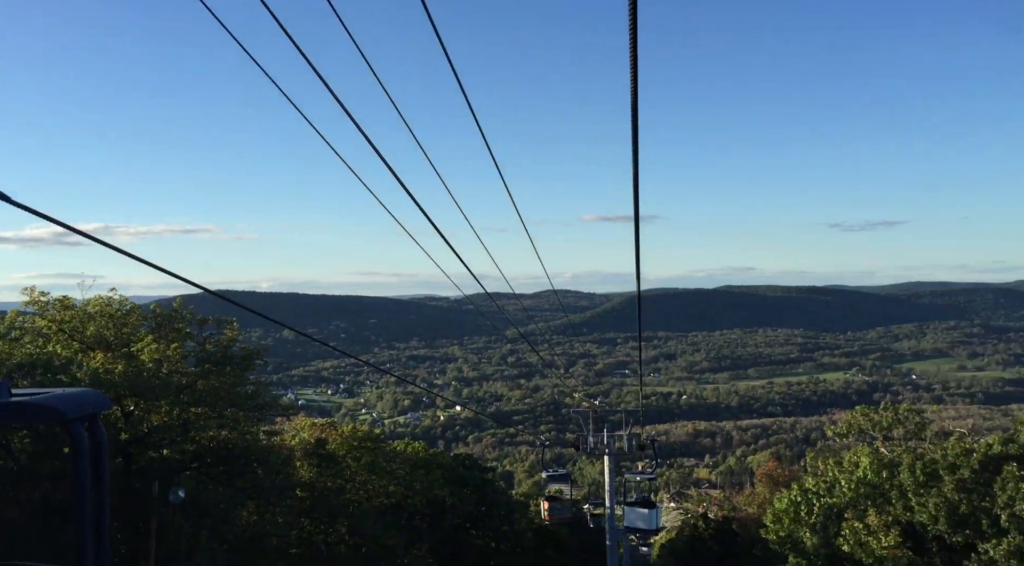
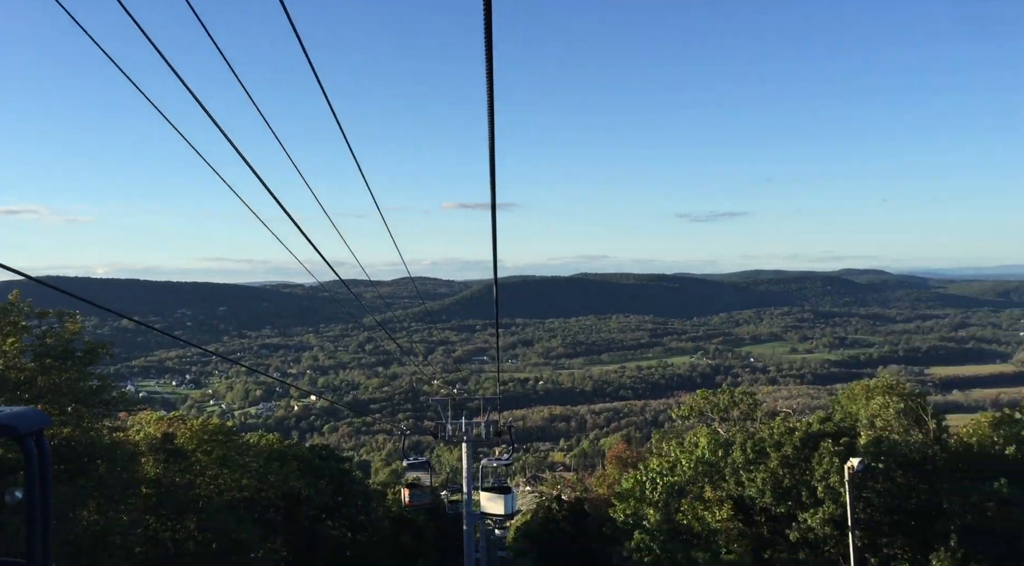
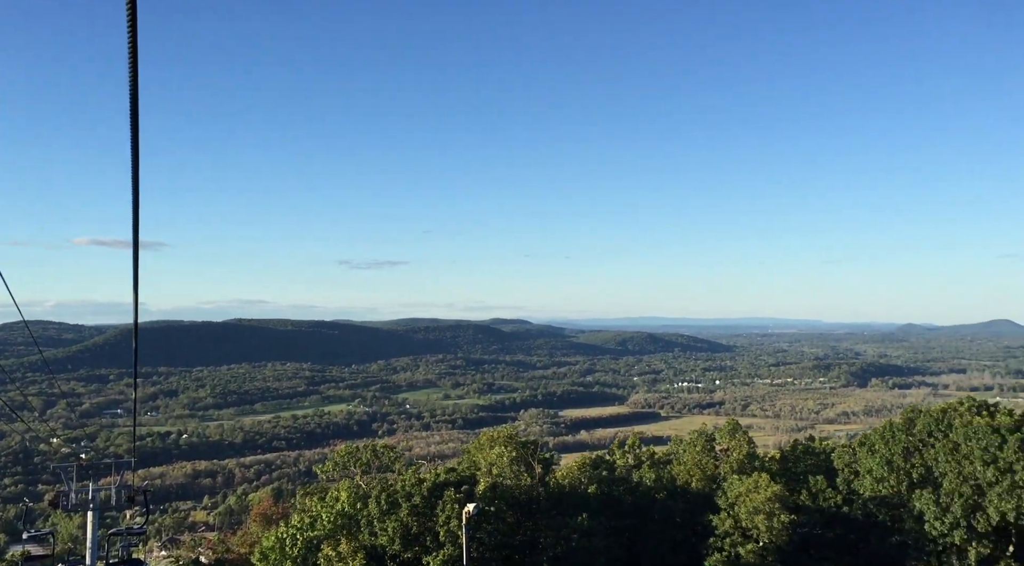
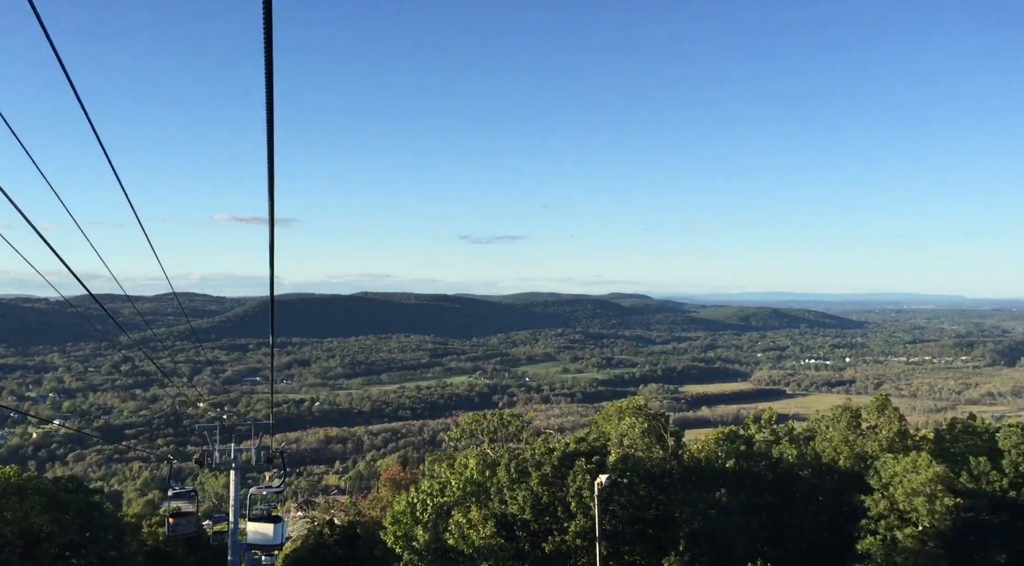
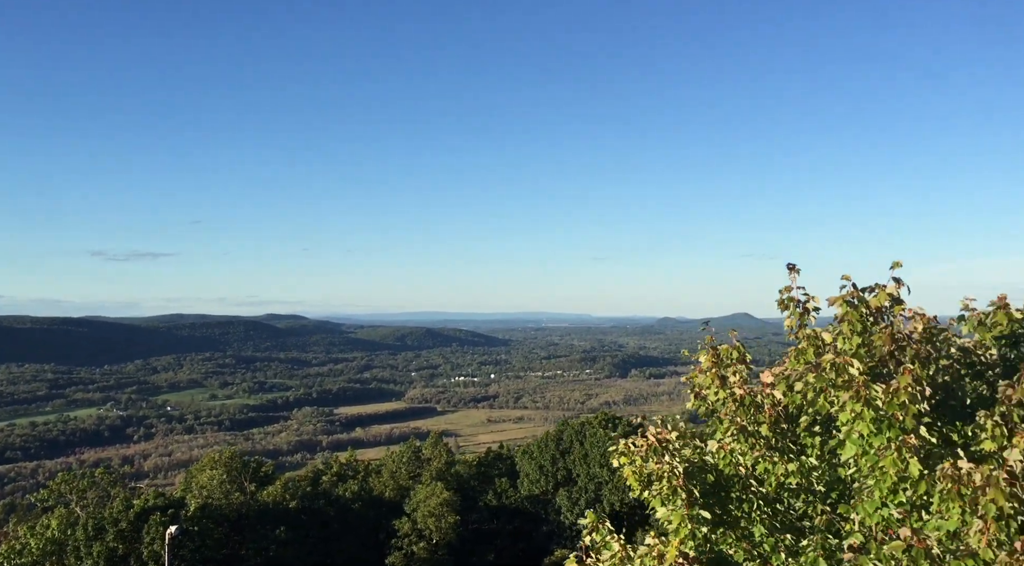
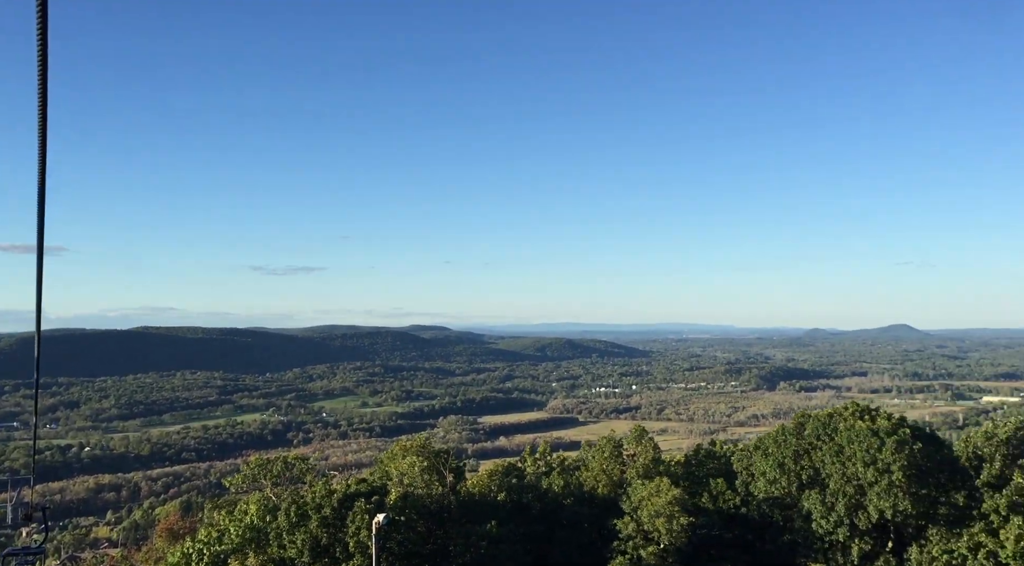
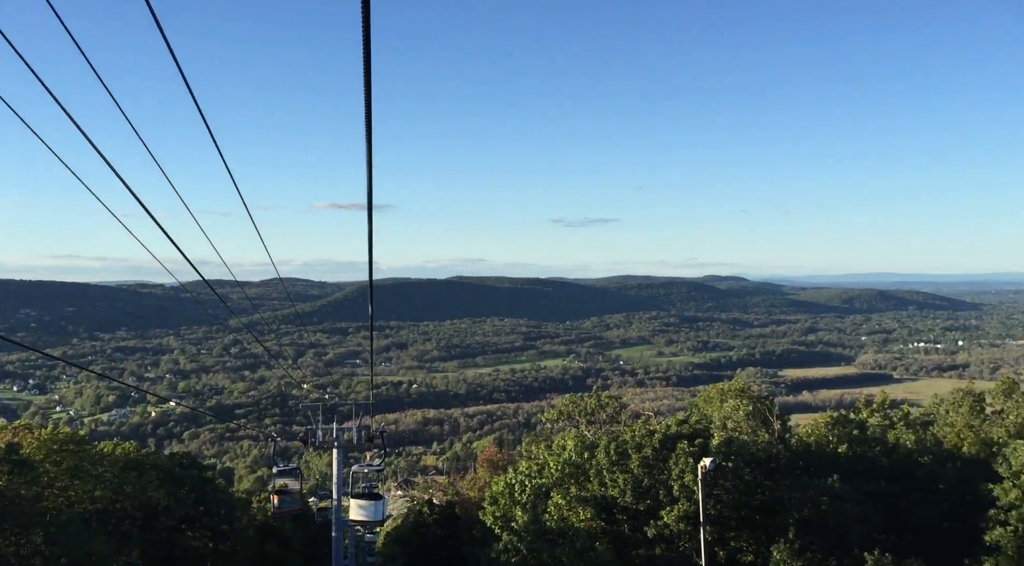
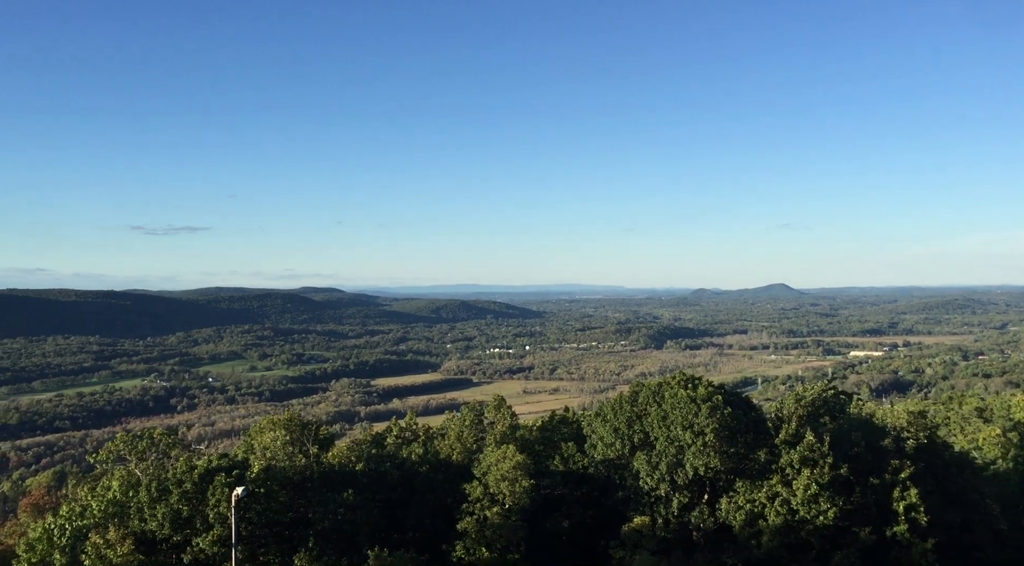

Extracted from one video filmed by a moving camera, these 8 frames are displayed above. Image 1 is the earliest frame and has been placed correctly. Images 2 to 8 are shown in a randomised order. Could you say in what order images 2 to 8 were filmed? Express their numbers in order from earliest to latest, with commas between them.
2, 7, 4, 3, 6, 8, 5
